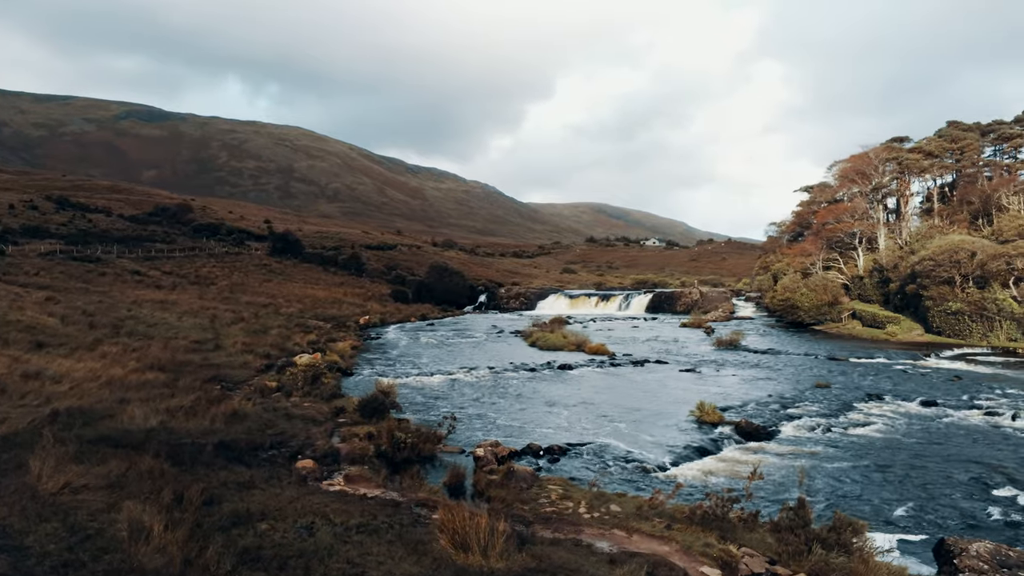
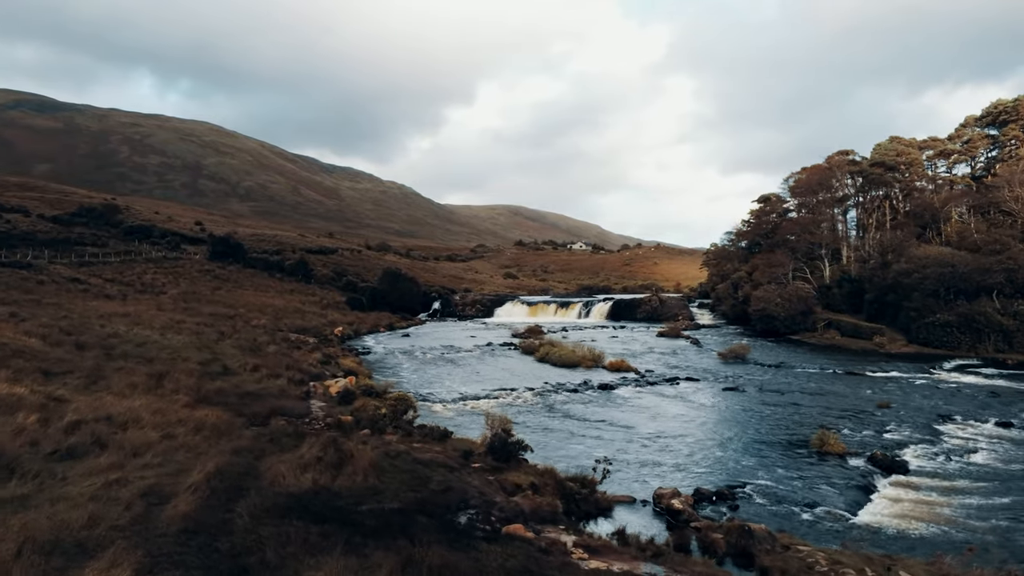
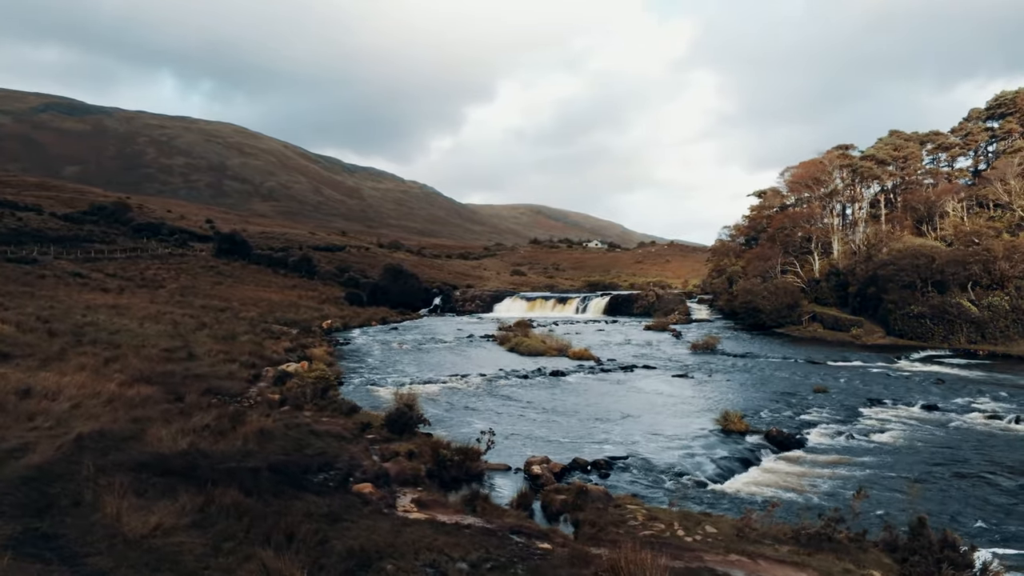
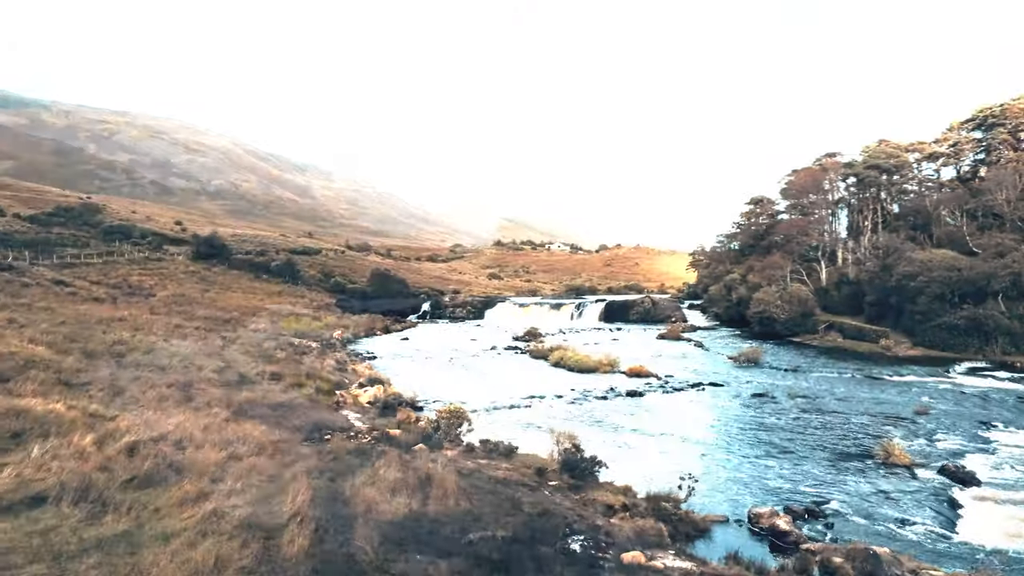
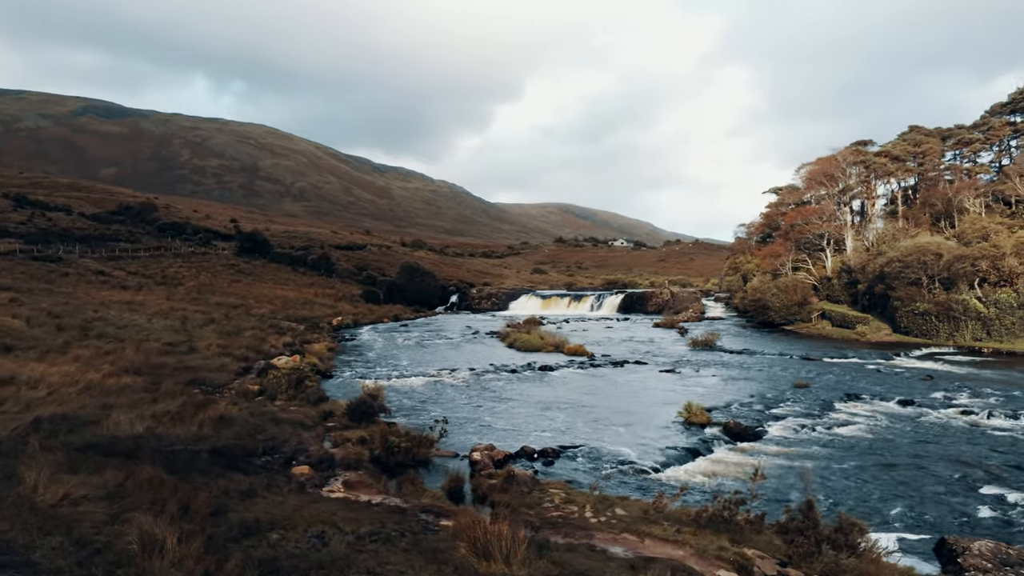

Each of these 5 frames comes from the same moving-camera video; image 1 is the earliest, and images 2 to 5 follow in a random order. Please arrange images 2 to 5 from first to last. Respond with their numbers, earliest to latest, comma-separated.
5, 3, 2, 4
